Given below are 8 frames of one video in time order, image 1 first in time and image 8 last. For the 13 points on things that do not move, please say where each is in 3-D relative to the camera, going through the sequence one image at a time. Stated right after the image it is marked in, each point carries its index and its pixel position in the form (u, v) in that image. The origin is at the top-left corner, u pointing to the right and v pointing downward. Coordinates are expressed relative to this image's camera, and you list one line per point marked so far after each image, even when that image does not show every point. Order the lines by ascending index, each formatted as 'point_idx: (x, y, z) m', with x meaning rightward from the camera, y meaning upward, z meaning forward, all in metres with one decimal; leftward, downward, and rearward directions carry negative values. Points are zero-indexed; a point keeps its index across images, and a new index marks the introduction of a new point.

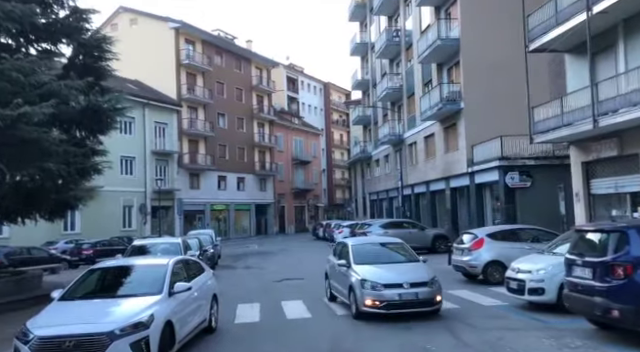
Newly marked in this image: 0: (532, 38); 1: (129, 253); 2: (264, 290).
0: (+8.5, +5.5, +19.8) m
1: (-6.6, -2.6, +16.9) m
2: (-1.9, -3.9, +16.8) m
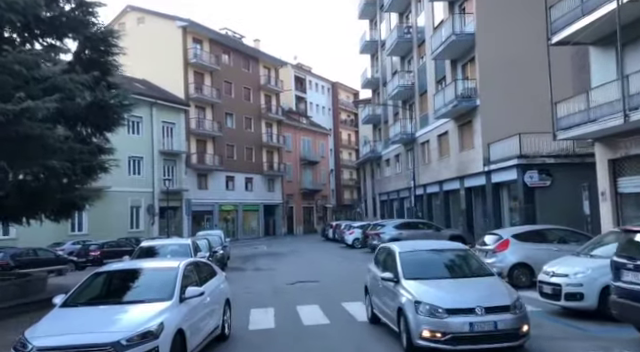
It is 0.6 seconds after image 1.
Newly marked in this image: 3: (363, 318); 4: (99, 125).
0: (+9.0, +5.6, +19.0) m
1: (-6.1, -2.6, +16.3) m
2: (-1.4, -3.8, +16.1) m
3: (+1.0, -3.3, +11.6) m
4: (-7.5, +1.8, +16.9) m
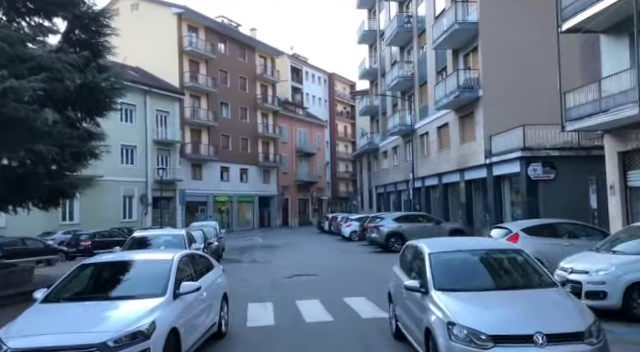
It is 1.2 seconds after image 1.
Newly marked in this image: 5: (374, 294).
0: (+9.1, +5.9, +18.3) m
1: (-6.1, -2.2, +15.6) m
2: (-1.4, -3.5, +15.5) m
3: (+1.1, -3.1, +10.9) m
4: (-7.5, +2.2, +16.1) m
5: (+1.5, -3.3, +13.6) m
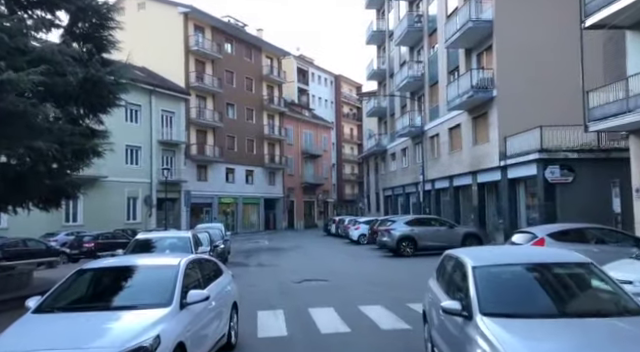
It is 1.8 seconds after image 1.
0: (+9.5, +5.8, +17.5) m
1: (-5.7, -2.2, +14.8) m
2: (-1.0, -3.5, +14.7) m
3: (+1.4, -3.1, +10.2) m
4: (-7.1, +2.2, +15.5) m
5: (+1.9, -3.3, +12.8) m
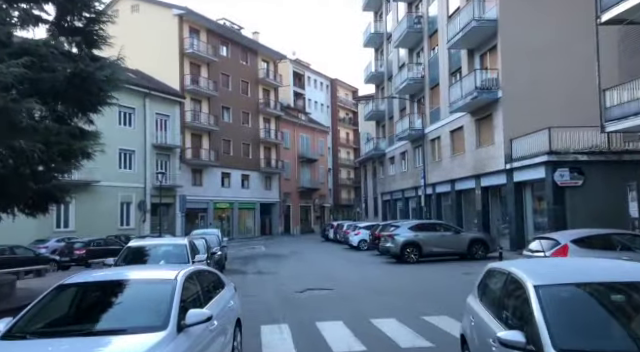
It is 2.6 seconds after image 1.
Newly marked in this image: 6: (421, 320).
0: (+9.6, +5.7, +16.7) m
1: (-5.5, -2.2, +13.8) m
2: (-0.9, -3.6, +13.7) m
3: (+1.6, -3.1, +9.2) m
4: (-6.9, +2.2, +14.5) m
5: (+2.1, -3.4, +11.9) m
6: (+2.3, -3.3, +11.3) m
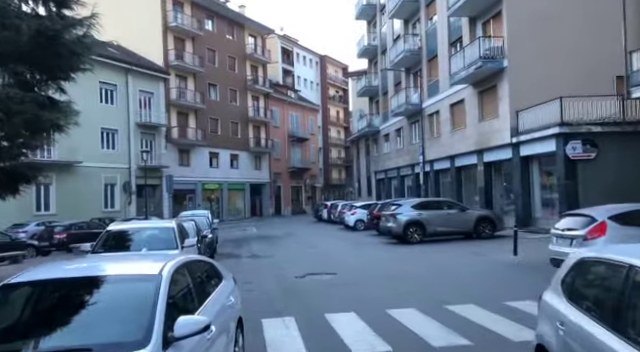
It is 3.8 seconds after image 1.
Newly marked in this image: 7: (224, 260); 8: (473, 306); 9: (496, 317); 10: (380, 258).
0: (+9.6, +6.6, +15.2) m
1: (-5.4, -1.6, +12.2) m
2: (-0.7, -2.9, +12.3) m
3: (+1.9, -2.6, +7.8) m
4: (-6.9, +2.8, +12.6) m
5: (+2.2, -2.7, +10.5) m
6: (+2.5, -2.7, +9.9) m
7: (-3.8, -3.3, +19.8) m
8: (+3.2, -2.7, +10.2) m
9: (+3.3, -2.6, +9.2) m
10: (+2.2, -3.0, +18.2) m
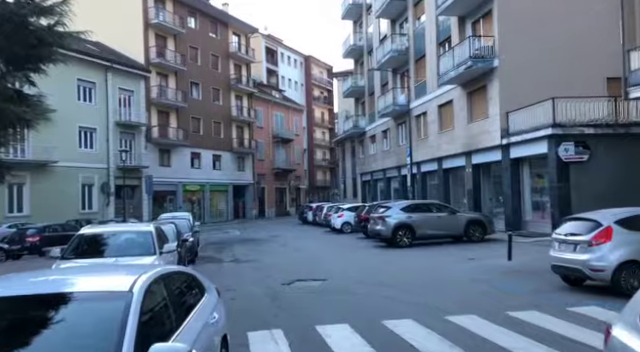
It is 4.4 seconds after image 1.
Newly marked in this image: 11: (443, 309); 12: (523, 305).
0: (+9.3, +6.5, +14.7) m
1: (-5.6, -1.6, +11.2) m
2: (-1.0, -2.9, +11.4) m
3: (+1.8, -2.6, +7.1) m
4: (-7.1, +2.8, +11.6) m
5: (+2.0, -2.7, +9.7) m
6: (+2.3, -2.7, +9.2) m
7: (-4.4, -3.4, +18.8) m
8: (+3.0, -2.7, +9.5) m
9: (+3.1, -2.6, +8.5) m
10: (+1.8, -3.1, +17.5) m
11: (+2.5, -2.7, +10.2) m
12: (+4.3, -2.7, +10.4) m
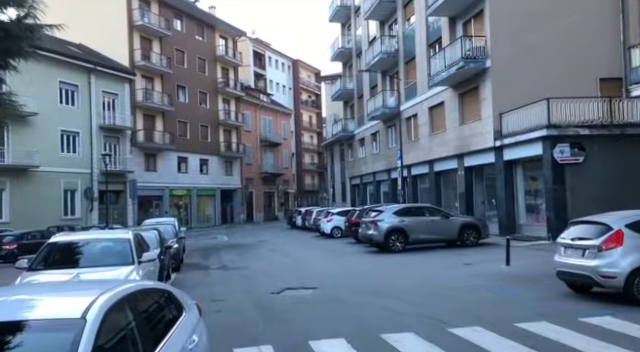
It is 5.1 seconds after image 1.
0: (+9.0, +6.5, +14.3) m
1: (-5.8, -1.7, +10.4) m
2: (-1.2, -3.0, +10.7) m
3: (+1.7, -2.6, +6.4) m
4: (-7.3, +2.7, +10.8) m
5: (+1.9, -2.8, +9.1) m
6: (+2.2, -2.7, +8.5) m
7: (-4.7, -3.5, +18.0) m
8: (+2.8, -2.7, +8.8) m
9: (+3.0, -2.6, +7.8) m
10: (+1.4, -3.2, +16.8) m
11: (+2.4, -2.8, +9.5) m
12: (+4.1, -2.7, +9.7) m
